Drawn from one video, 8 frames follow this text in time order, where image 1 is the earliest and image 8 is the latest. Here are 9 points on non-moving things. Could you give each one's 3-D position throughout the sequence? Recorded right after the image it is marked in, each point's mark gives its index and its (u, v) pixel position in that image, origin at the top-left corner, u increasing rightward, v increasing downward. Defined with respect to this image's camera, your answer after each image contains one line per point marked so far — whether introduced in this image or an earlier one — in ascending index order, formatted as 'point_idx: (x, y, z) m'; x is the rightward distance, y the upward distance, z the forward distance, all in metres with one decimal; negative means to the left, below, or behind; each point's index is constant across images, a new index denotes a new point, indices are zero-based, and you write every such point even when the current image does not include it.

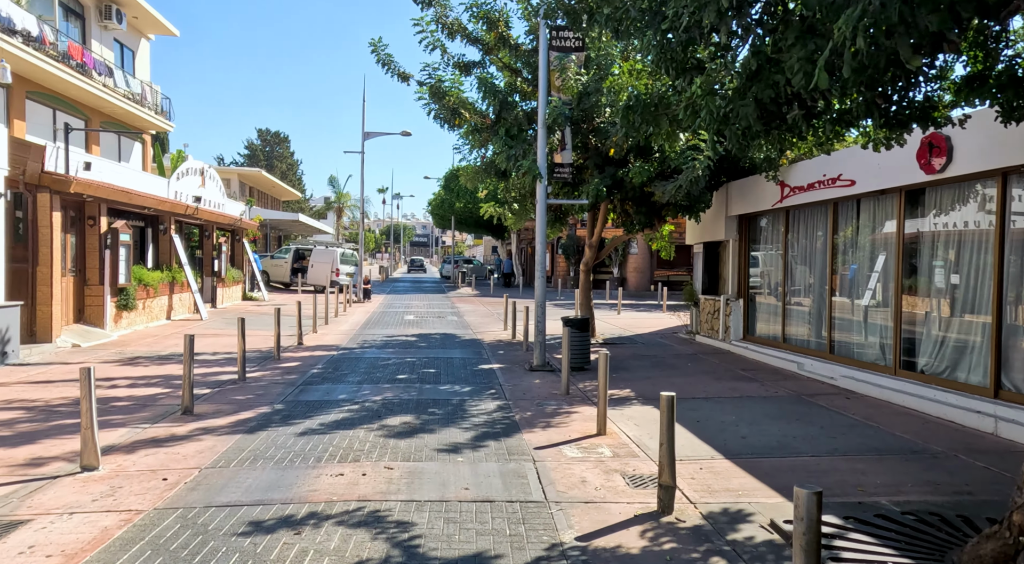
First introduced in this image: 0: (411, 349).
0: (-1.8, -1.2, +13.3) m
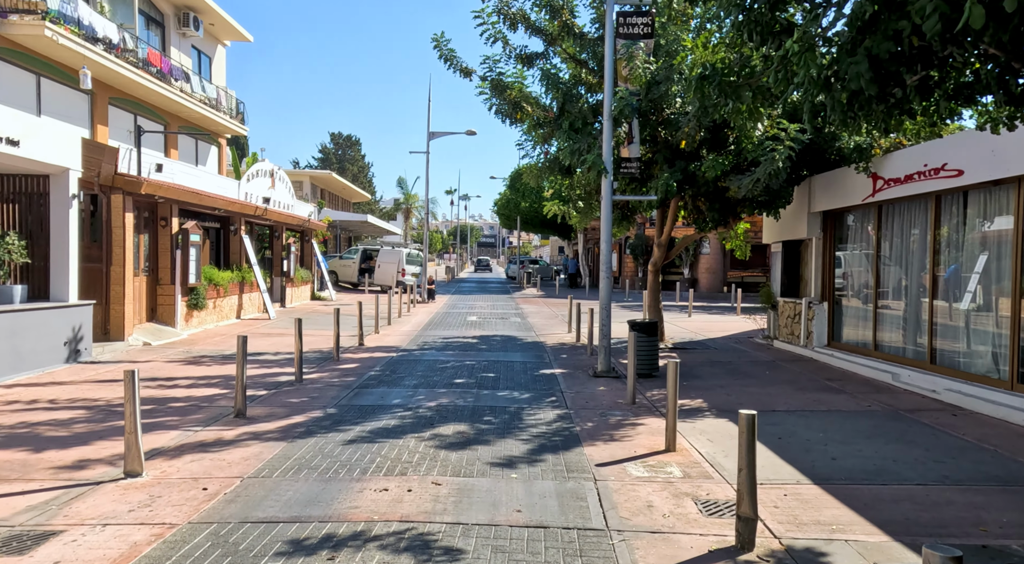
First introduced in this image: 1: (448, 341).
0: (-0.7, -1.2, +12.9) m
1: (-1.2, -1.1, +14.5) m
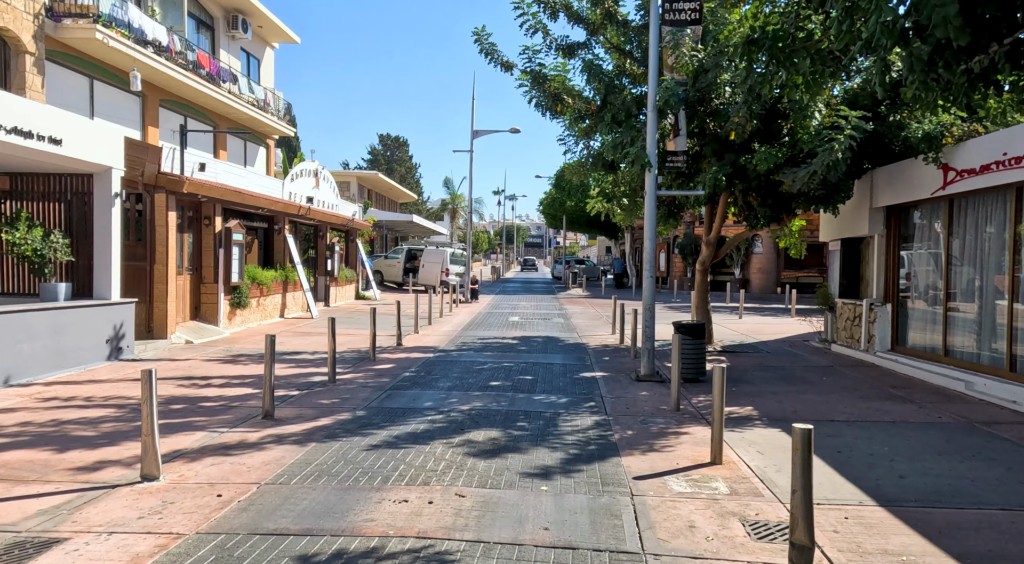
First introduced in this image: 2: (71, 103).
0: (0.0, -1.2, +12.5) m
1: (-0.5, -1.1, +14.1) m
2: (-10.7, +4.3, +18.7) m
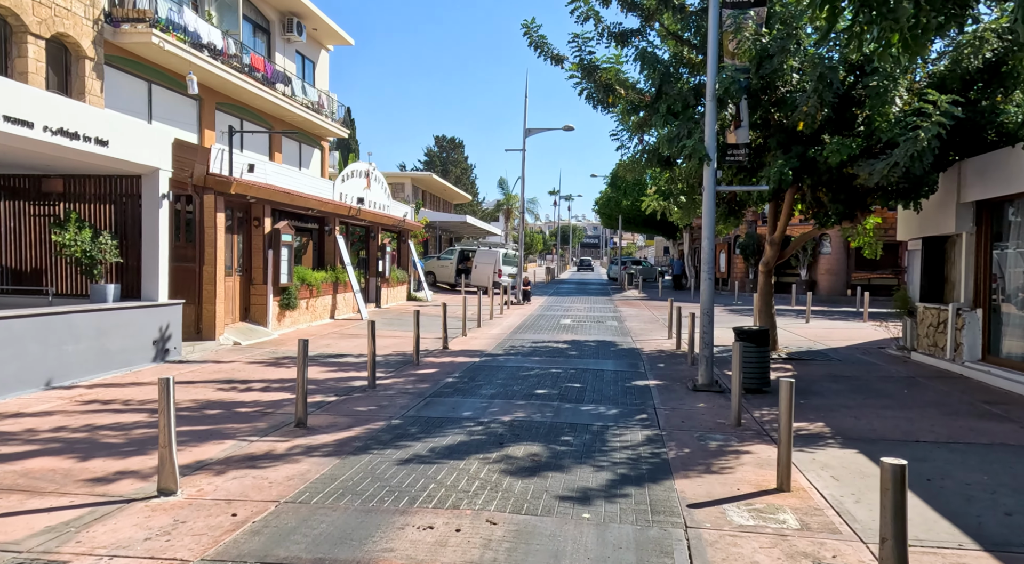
0: (+0.7, -1.2, +11.9) m
1: (+0.4, -1.1, +13.6) m
2: (-9.4, +4.3, +18.9) m
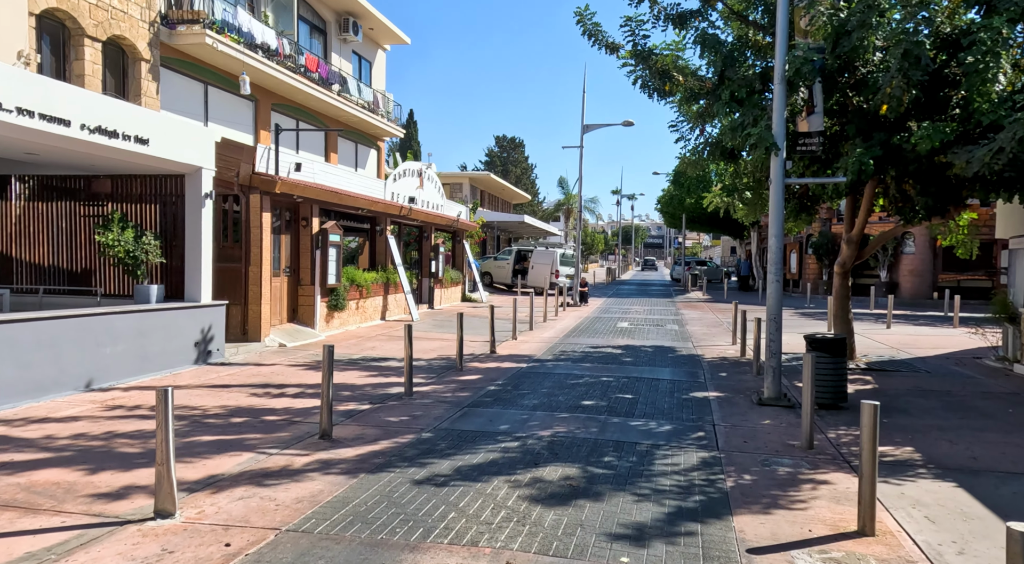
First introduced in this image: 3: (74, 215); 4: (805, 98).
0: (+1.5, -1.2, +11.1) m
1: (+1.3, -1.2, +12.8) m
2: (-8.1, +4.3, +18.9) m
3: (-7.1, +1.1, +12.4) m
4: (+3.7, +2.3, +9.6) m
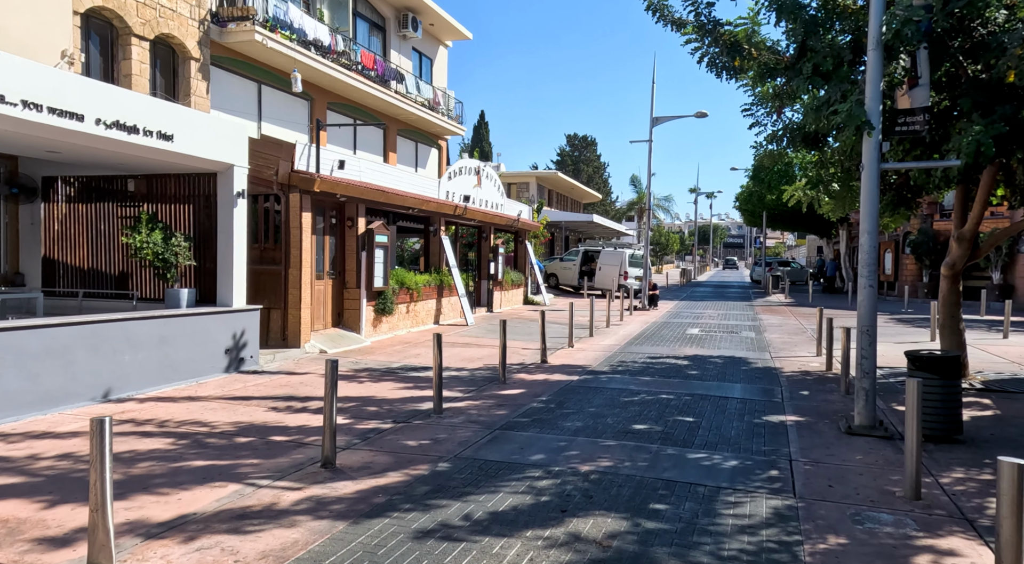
0: (+2.1, -1.3, +9.8) m
1: (+2.1, -1.2, +11.5) m
2: (-6.6, +4.2, +18.5) m
3: (-6.3, +1.0, +11.9) m
4: (+4.2, +2.3, +8.1) m
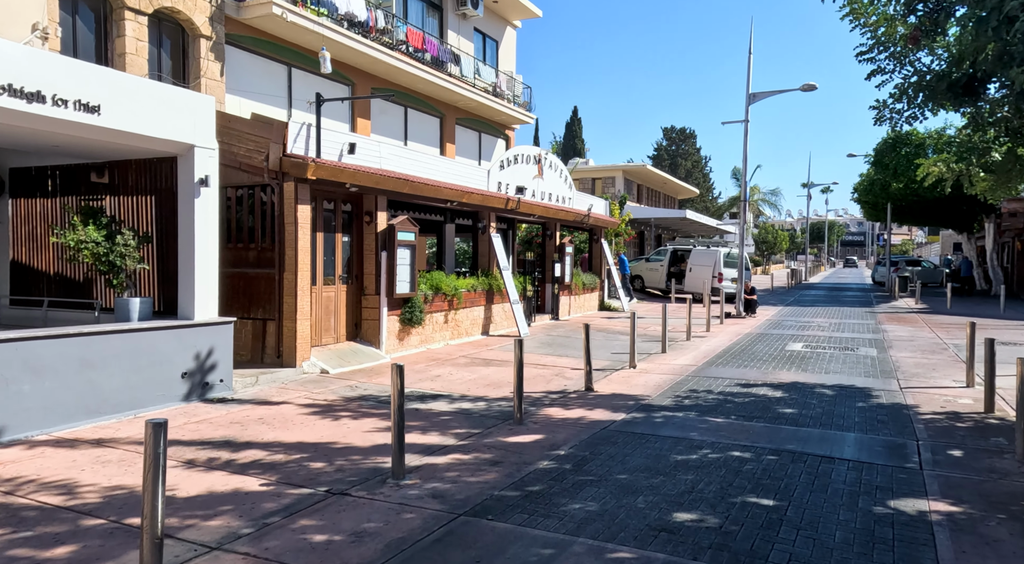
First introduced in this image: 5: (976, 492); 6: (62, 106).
0: (+2.2, -1.3, +6.9) m
1: (+2.5, -1.3, +8.6) m
2: (-5.3, +4.1, +16.8) m
3: (-5.8, +0.9, +10.2) m
4: (+4.0, +2.3, +4.9) m
5: (+3.3, -1.3, +5.3) m
6: (-4.5, +1.8, +7.8) m
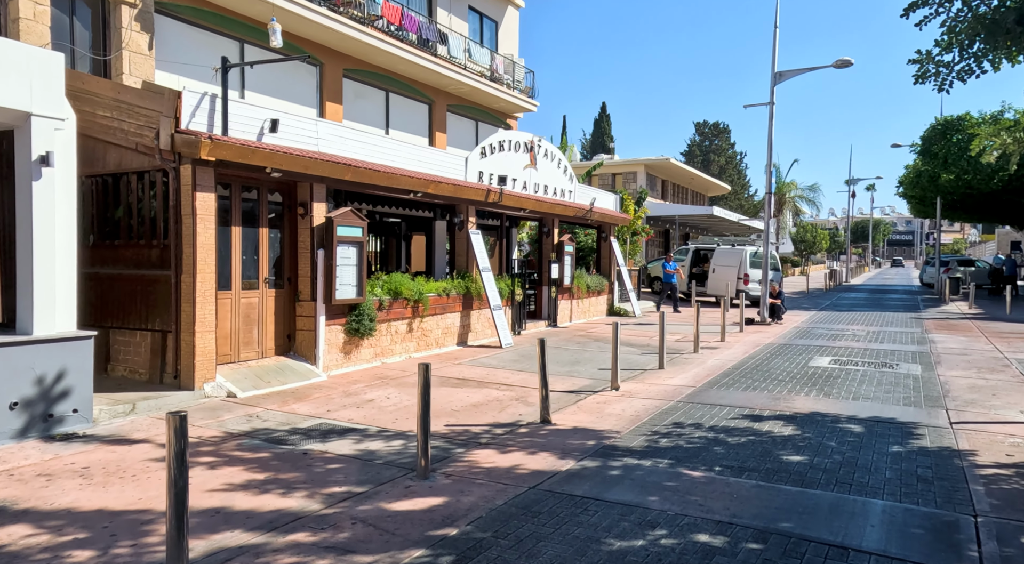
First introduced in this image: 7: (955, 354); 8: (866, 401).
0: (+1.5, -1.3, +4.8) m
1: (+1.8, -1.3, +6.5) m
2: (-5.5, +4.0, +15.1) m
3: (-6.4, +0.9, +8.5) m
4: (+3.1, +2.2, +2.8) m
5: (+2.4, -1.4, +3.2) m
6: (-5.2, +1.8, +6.1) m
7: (+6.7, -1.1, +11.5) m
8: (+3.8, -1.2, +8.2) m
